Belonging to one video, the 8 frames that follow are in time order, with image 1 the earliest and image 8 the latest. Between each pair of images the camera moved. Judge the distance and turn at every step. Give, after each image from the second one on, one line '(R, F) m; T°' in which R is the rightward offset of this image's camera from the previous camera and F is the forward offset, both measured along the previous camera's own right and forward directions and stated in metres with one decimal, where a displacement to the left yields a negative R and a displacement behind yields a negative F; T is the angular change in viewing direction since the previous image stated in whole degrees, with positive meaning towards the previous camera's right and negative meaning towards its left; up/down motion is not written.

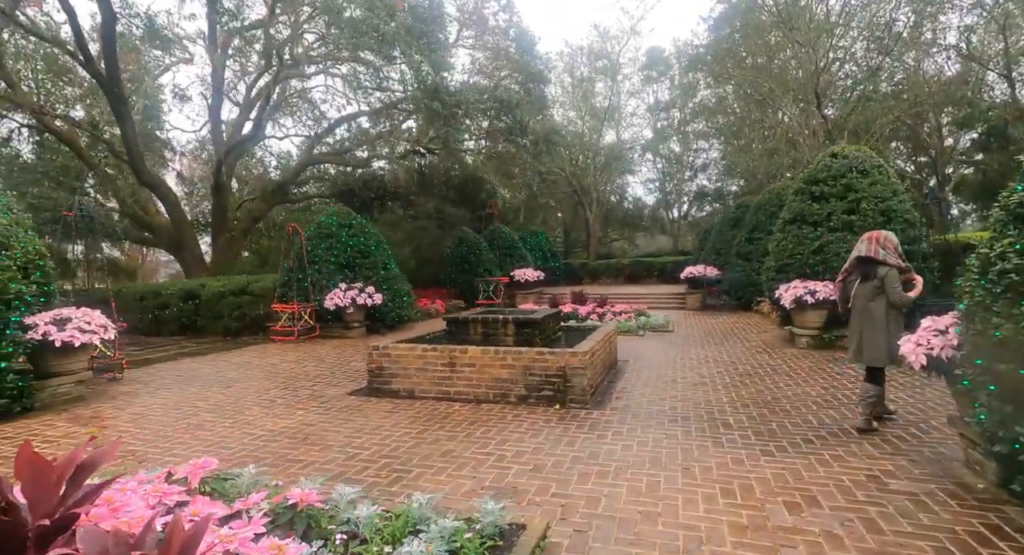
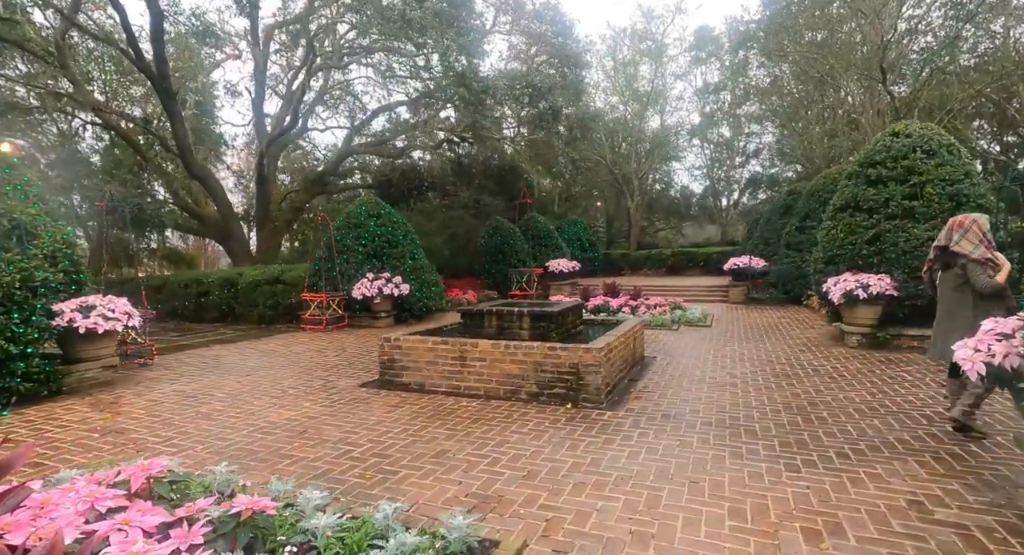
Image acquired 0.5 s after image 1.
(+0.4, +0.3) m; -5°
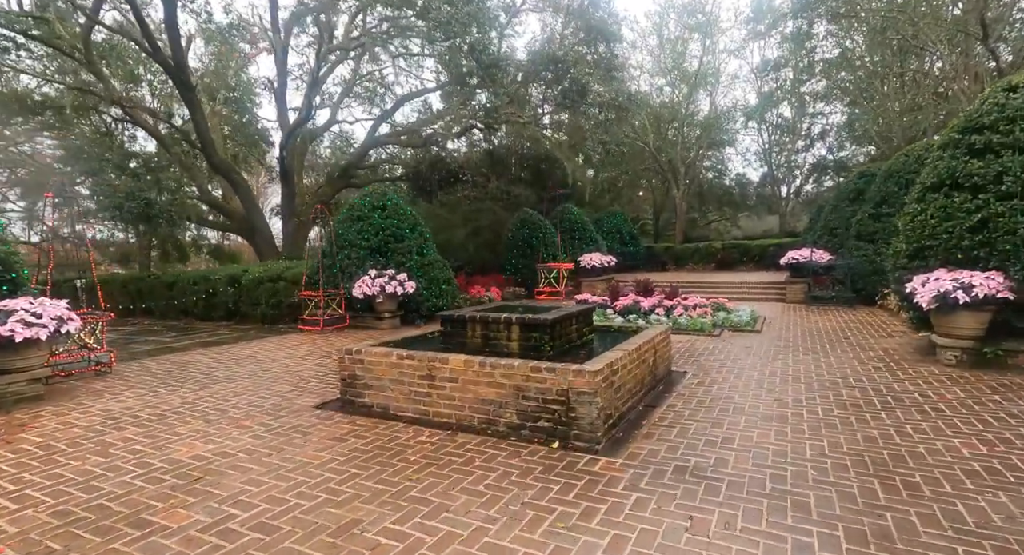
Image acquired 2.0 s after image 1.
(+0.6, +1.2) m; -5°
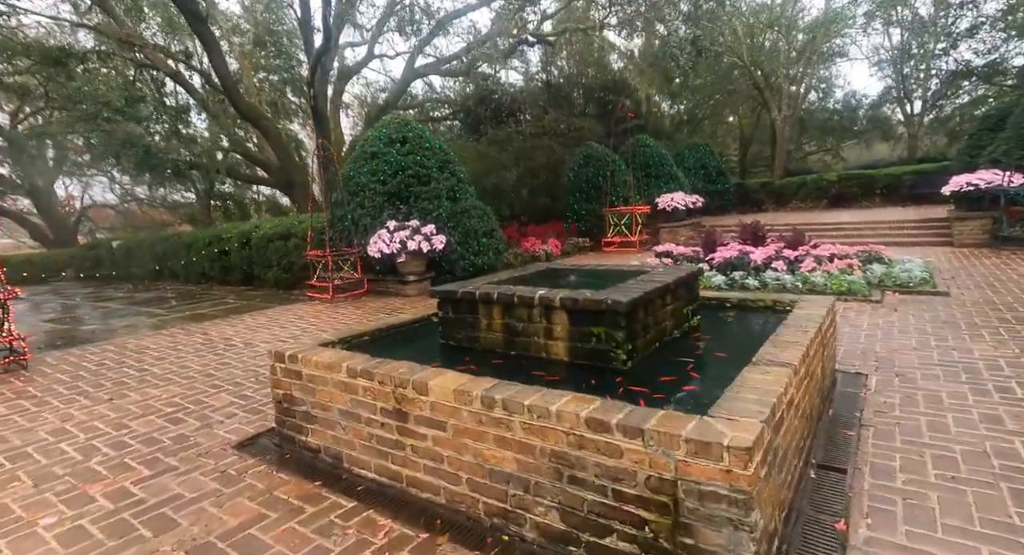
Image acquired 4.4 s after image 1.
(+0.1, +2.3) m; -7°
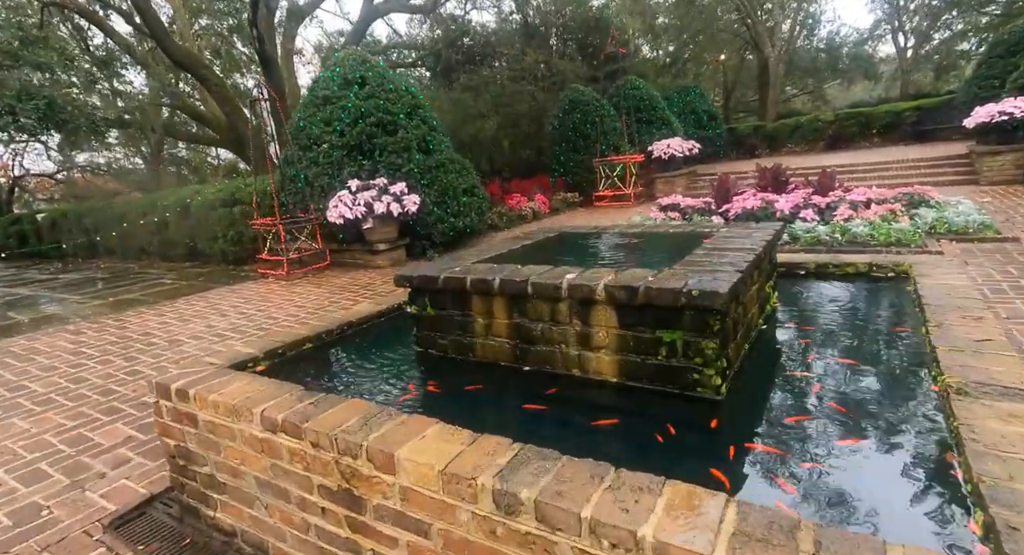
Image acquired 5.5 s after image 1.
(-0.1, +1.0) m; +2°
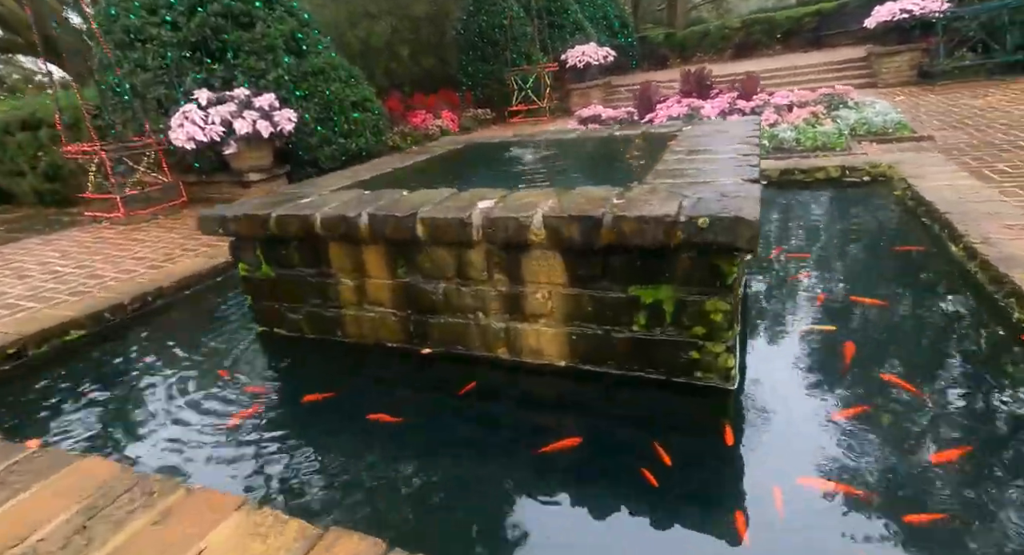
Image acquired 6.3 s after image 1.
(+0.1, +0.7) m; +8°
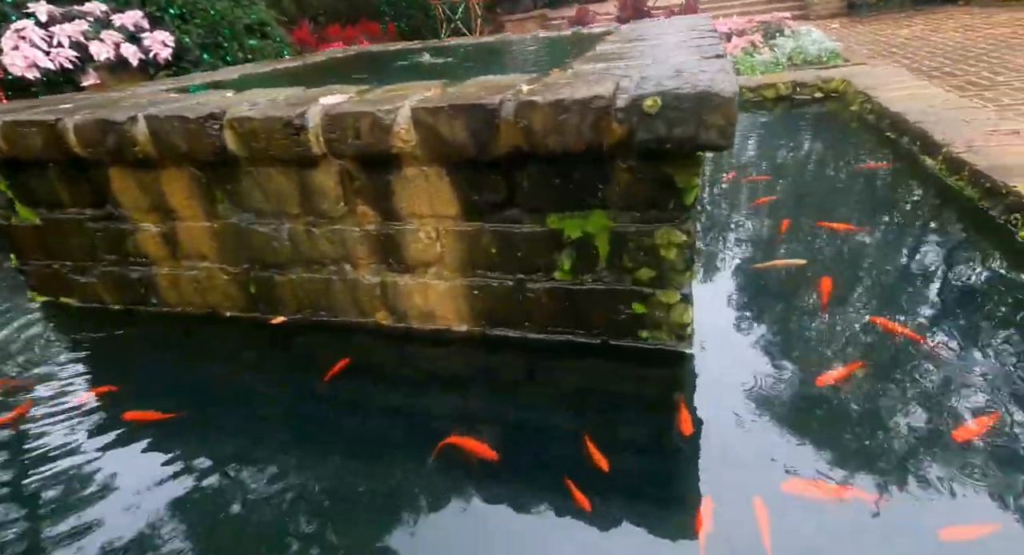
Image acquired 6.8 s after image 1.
(+0.1, +0.3) m; +6°
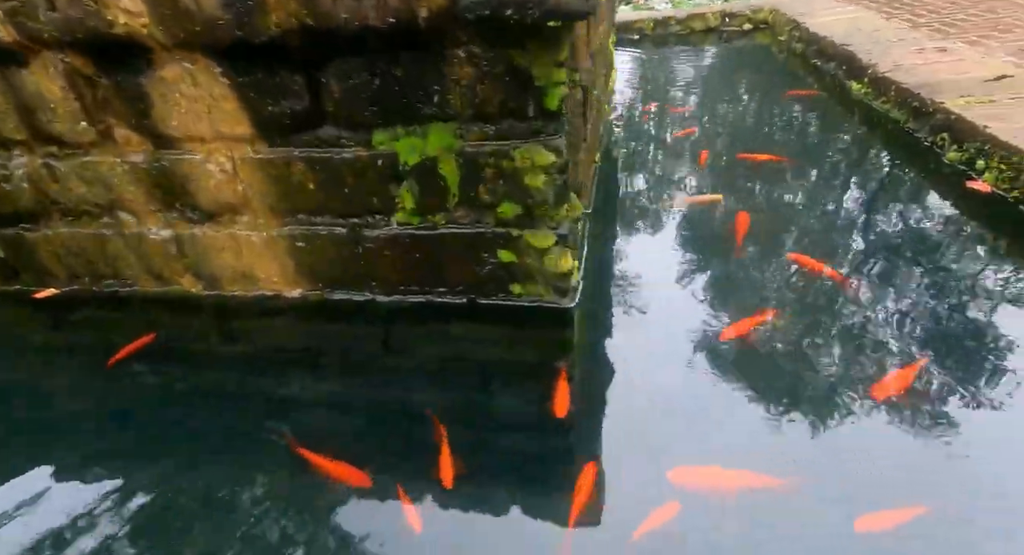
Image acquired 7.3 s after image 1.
(+0.1, +0.2) m; +6°
